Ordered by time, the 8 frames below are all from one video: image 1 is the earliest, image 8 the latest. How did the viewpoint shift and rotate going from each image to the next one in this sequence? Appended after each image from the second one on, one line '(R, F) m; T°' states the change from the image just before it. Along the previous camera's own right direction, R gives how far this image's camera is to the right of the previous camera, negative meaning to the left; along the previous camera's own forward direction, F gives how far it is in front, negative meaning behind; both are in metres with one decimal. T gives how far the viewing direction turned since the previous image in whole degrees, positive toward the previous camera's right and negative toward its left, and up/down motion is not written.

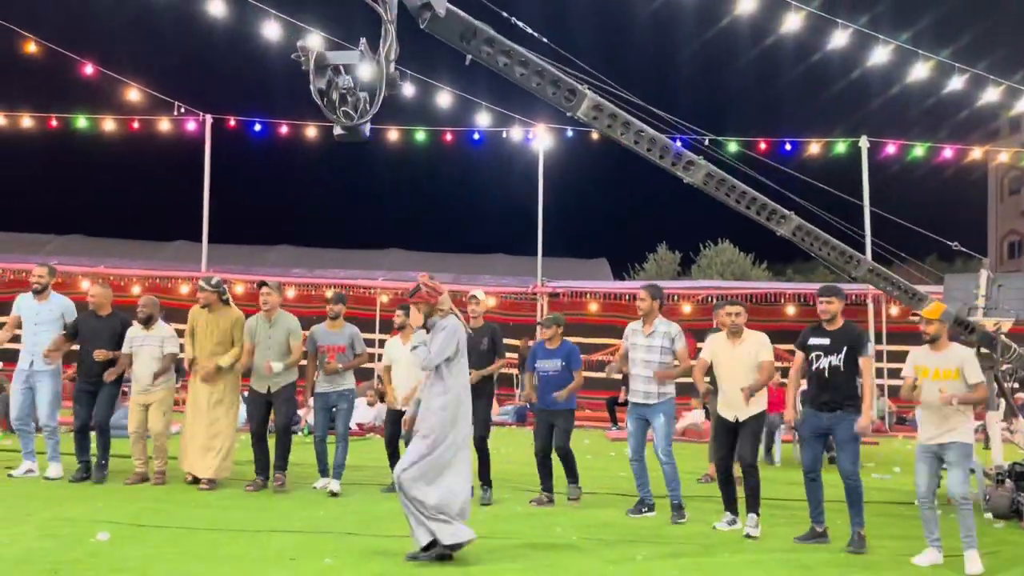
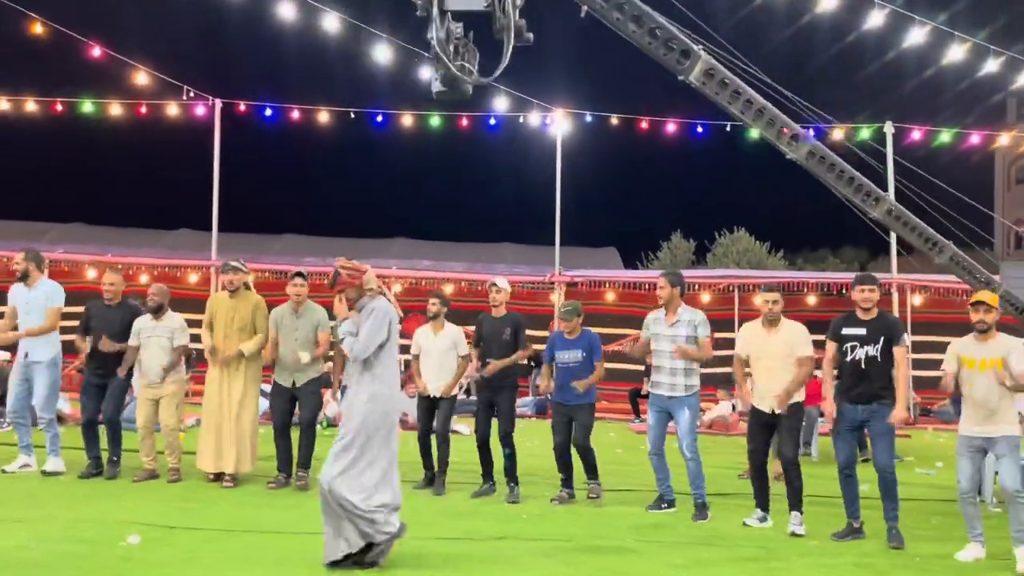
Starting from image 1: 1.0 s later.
(0.0, +0.3) m; -1°
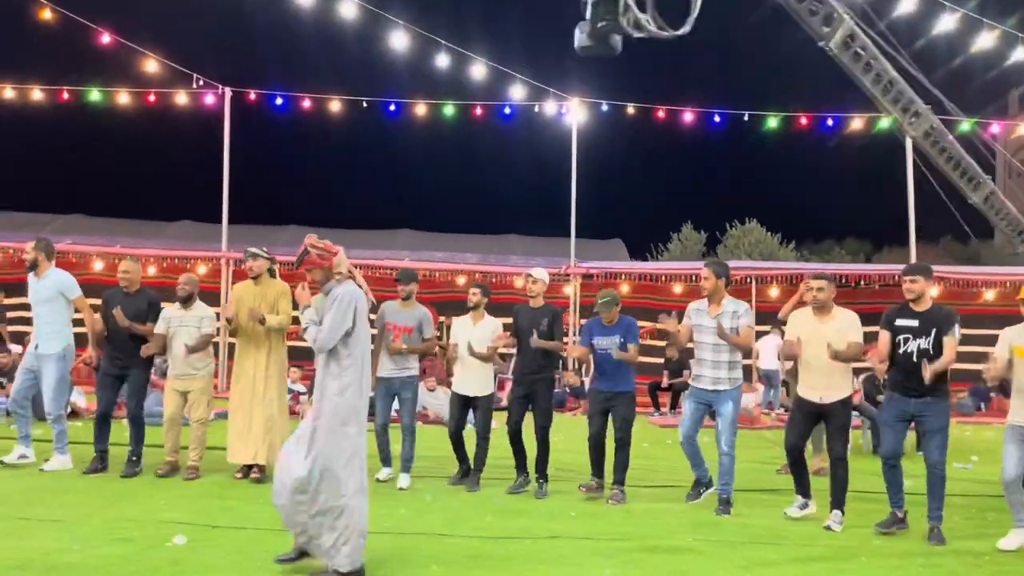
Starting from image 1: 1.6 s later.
(-0.3, +0.2) m; 0°
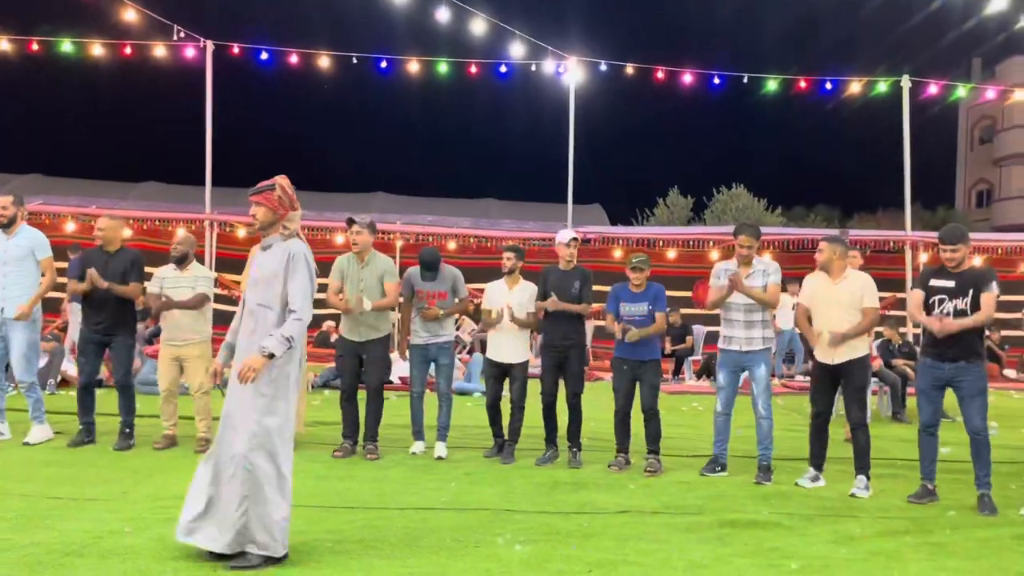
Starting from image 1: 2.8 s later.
(-0.6, +0.3) m; +3°
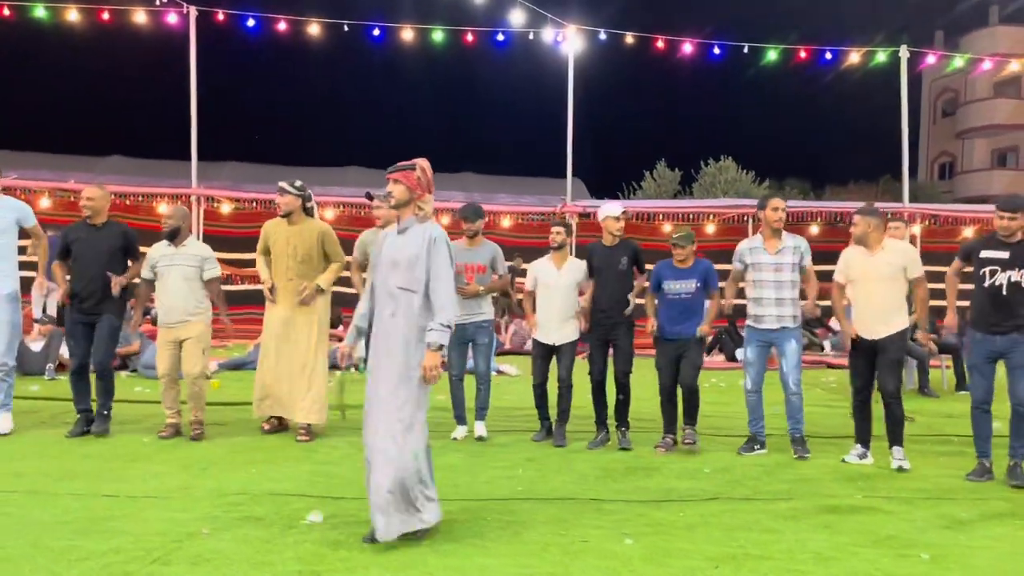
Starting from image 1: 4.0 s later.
(-0.7, +0.3) m; +3°
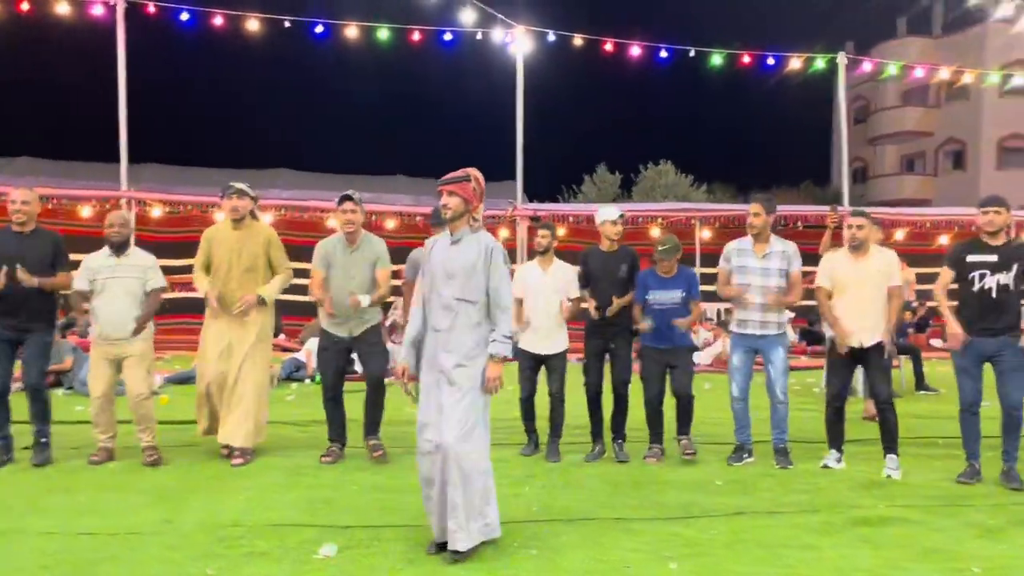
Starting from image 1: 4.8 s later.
(-0.5, +0.3) m; +5°
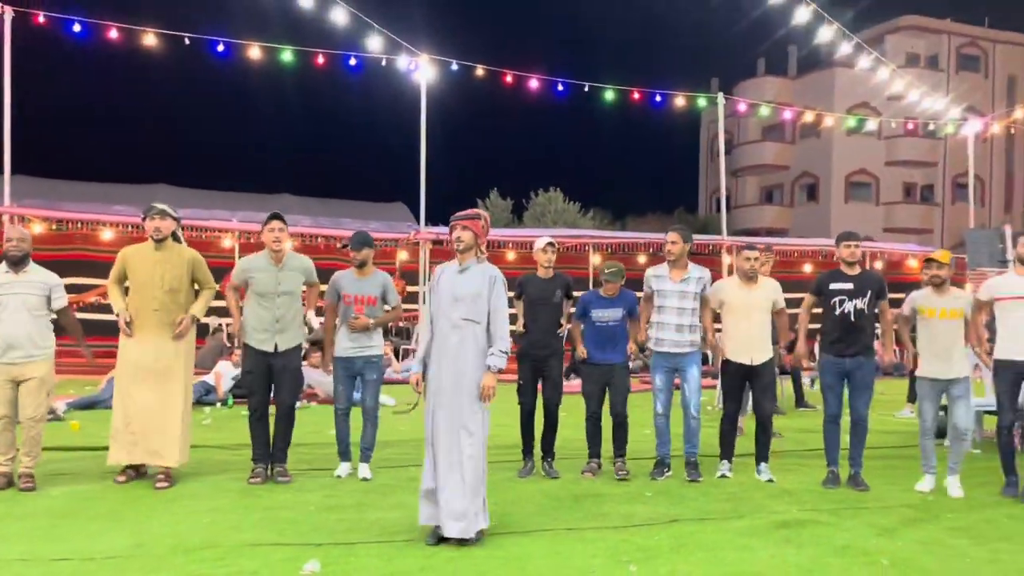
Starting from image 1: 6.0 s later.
(-0.5, -0.3) m; +8°
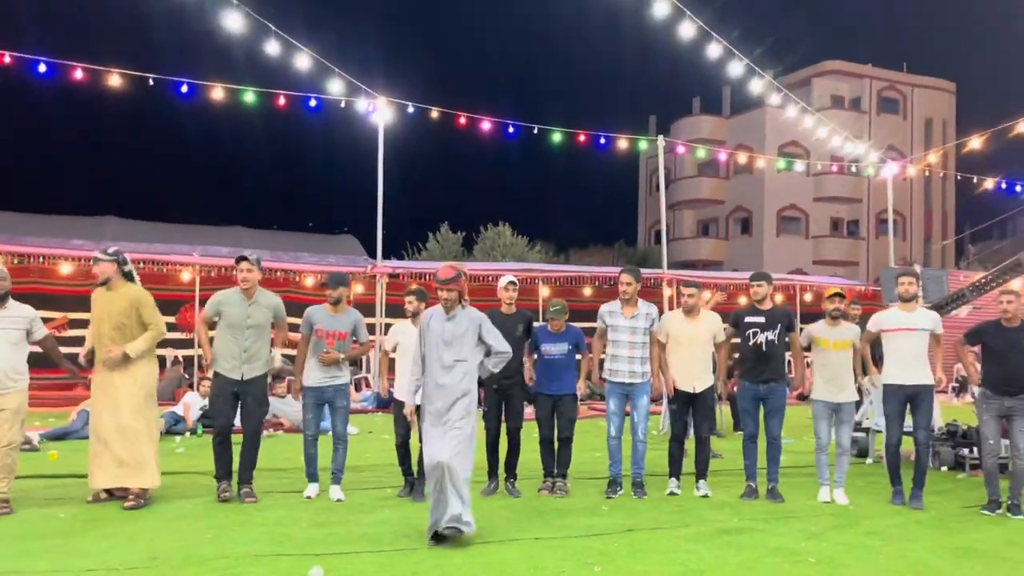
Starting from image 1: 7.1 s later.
(-0.2, -0.6) m; +4°
